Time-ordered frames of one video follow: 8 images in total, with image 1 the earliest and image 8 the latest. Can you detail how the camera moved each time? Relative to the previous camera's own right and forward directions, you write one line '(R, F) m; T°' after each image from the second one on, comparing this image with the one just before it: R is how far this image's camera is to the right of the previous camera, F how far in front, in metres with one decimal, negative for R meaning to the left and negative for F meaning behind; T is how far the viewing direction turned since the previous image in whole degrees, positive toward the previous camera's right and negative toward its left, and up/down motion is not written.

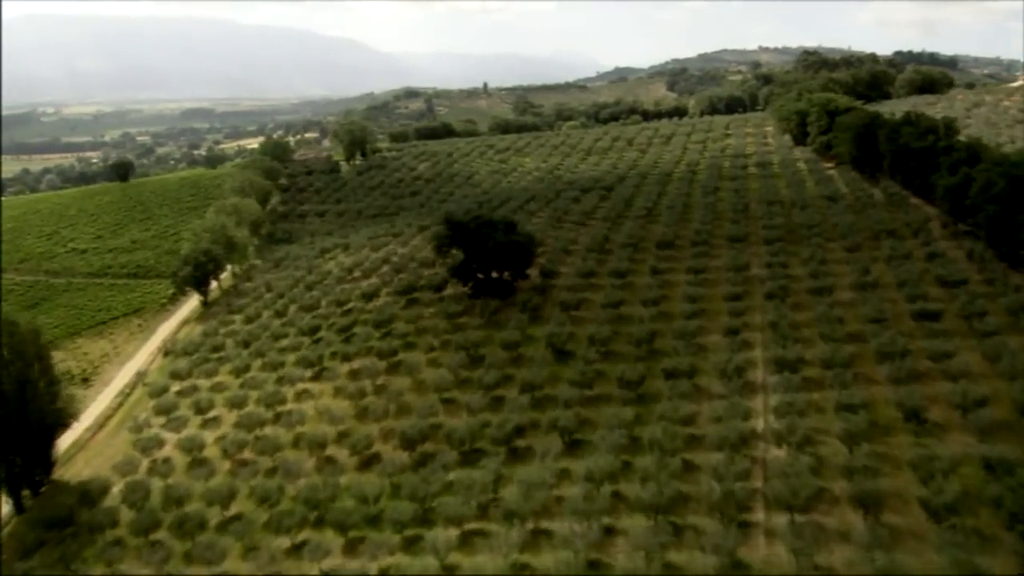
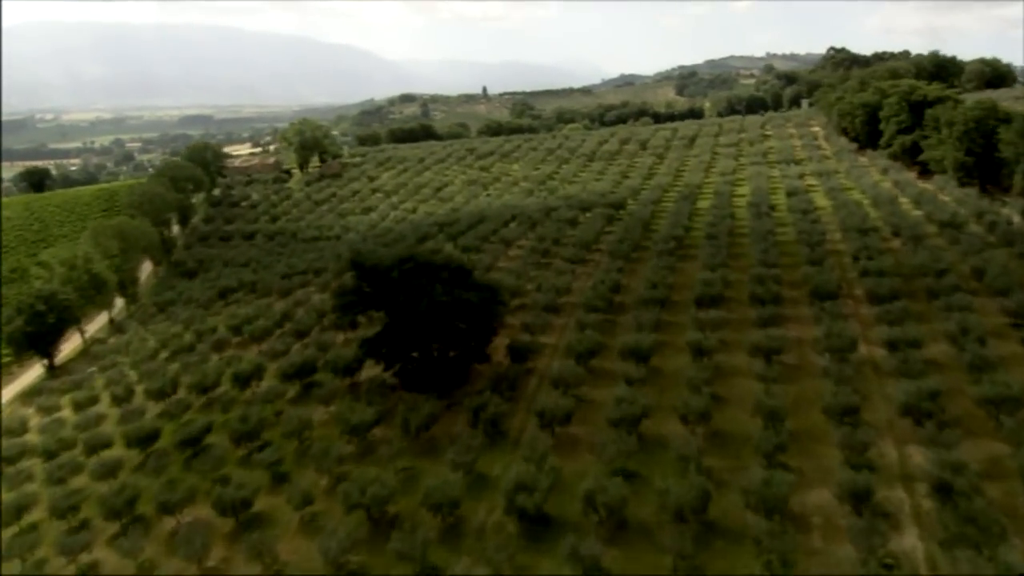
(+0.9, +13.6) m; 0°
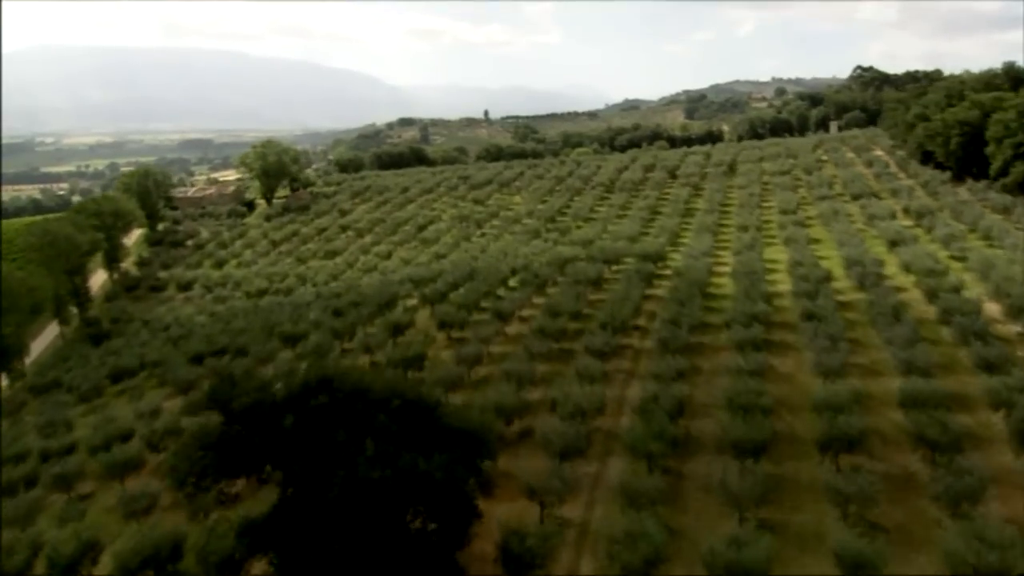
(+0.1, +9.6) m; 0°
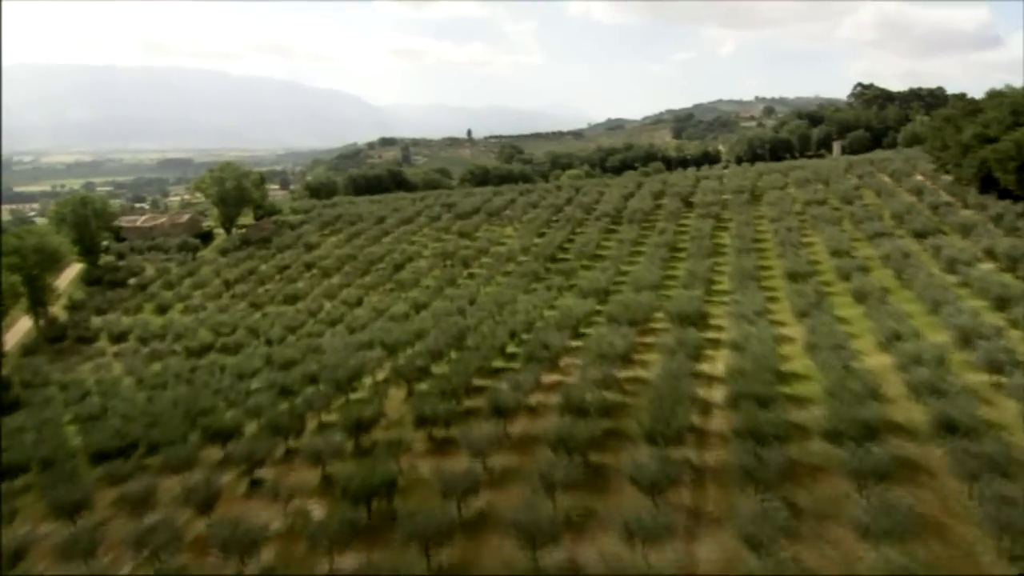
(-0.3, +5.8) m; +1°
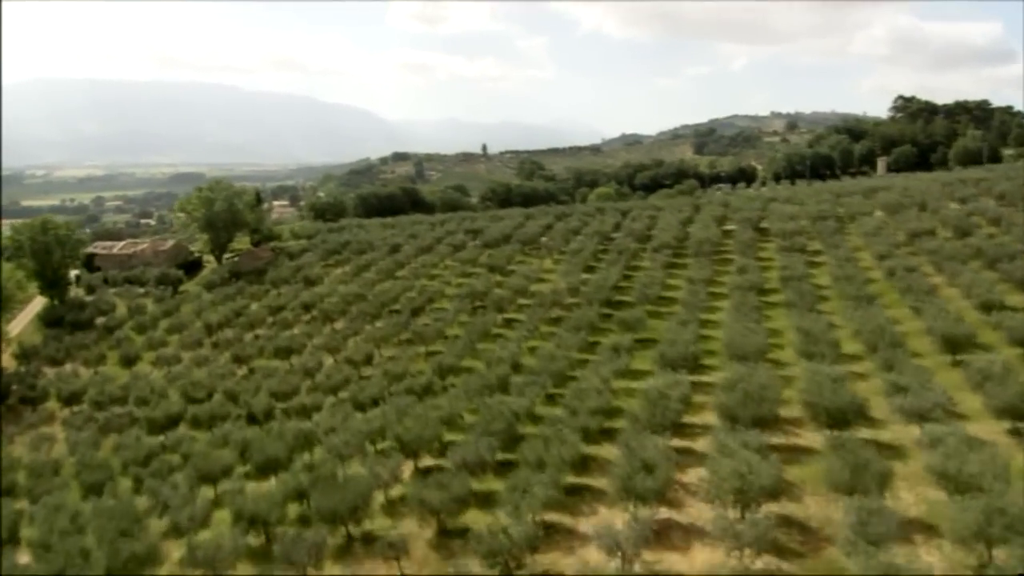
(-0.7, +6.3) m; 0°
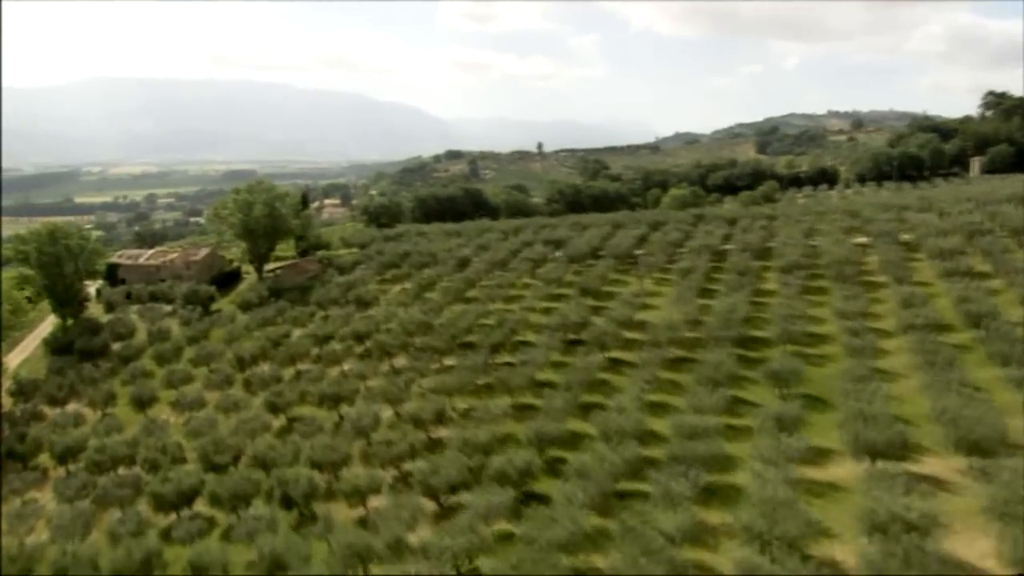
(-0.9, +5.4) m; -2°
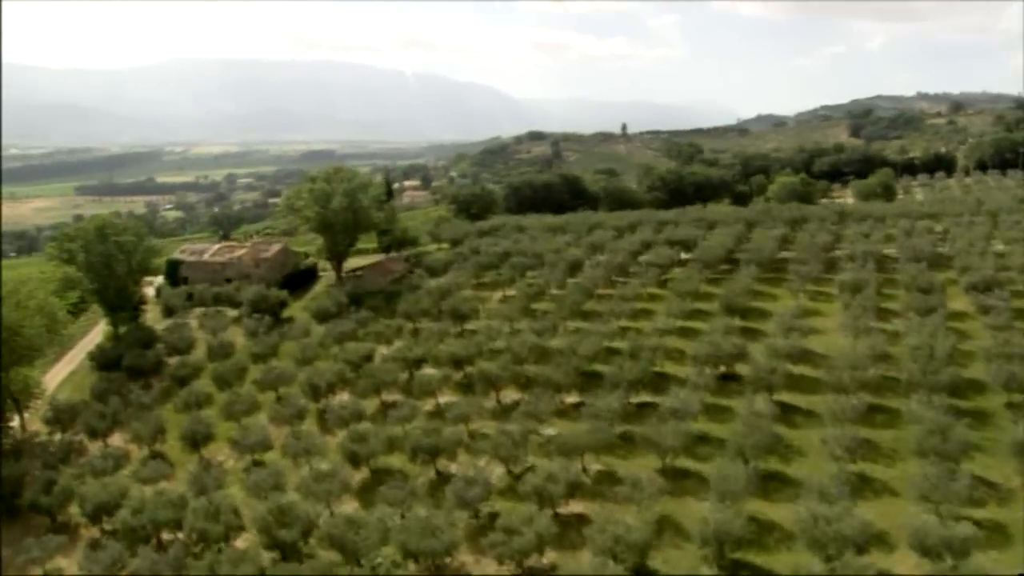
(-0.8, +4.3) m; -3°
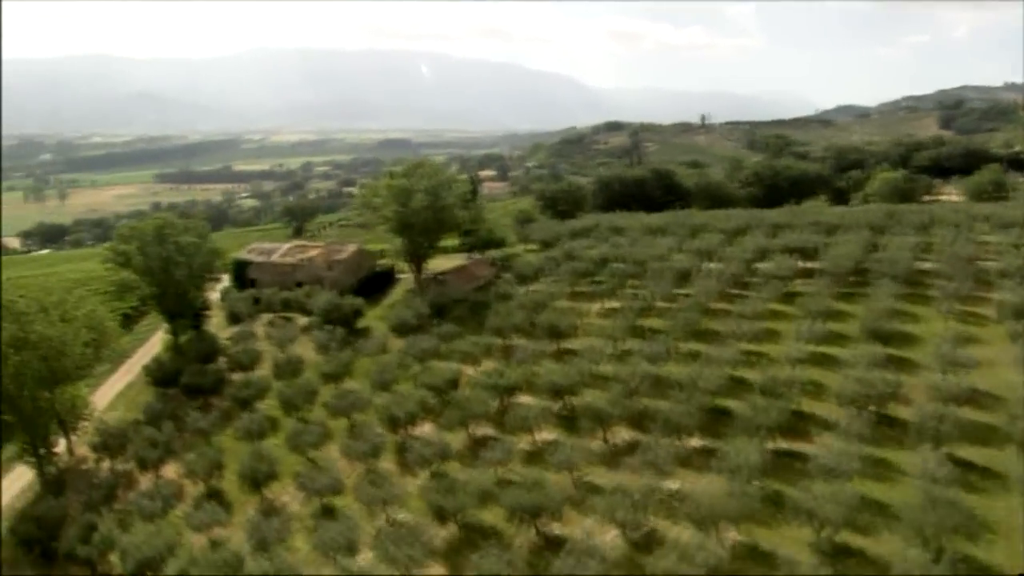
(-0.5, +2.7) m; -3°
